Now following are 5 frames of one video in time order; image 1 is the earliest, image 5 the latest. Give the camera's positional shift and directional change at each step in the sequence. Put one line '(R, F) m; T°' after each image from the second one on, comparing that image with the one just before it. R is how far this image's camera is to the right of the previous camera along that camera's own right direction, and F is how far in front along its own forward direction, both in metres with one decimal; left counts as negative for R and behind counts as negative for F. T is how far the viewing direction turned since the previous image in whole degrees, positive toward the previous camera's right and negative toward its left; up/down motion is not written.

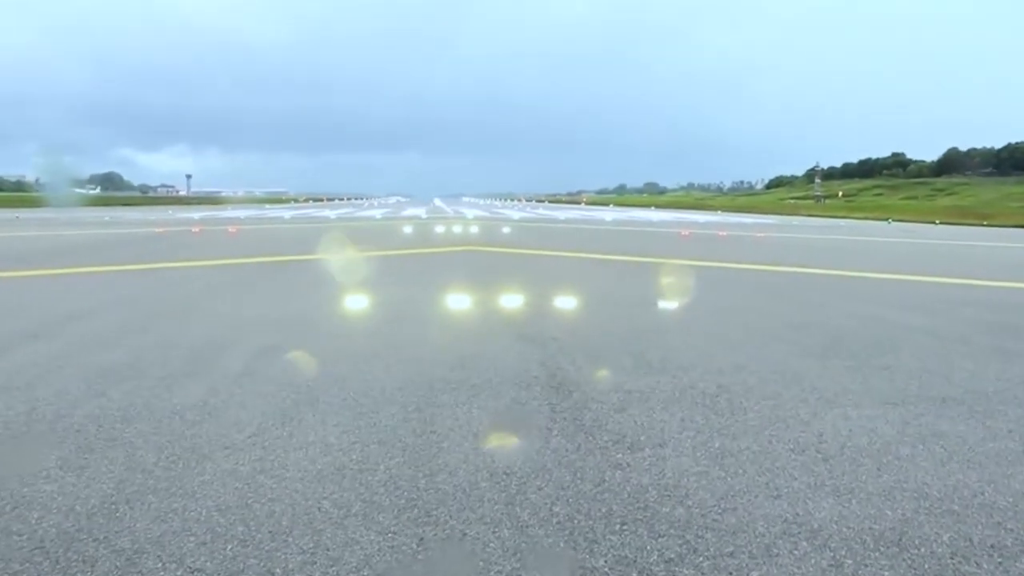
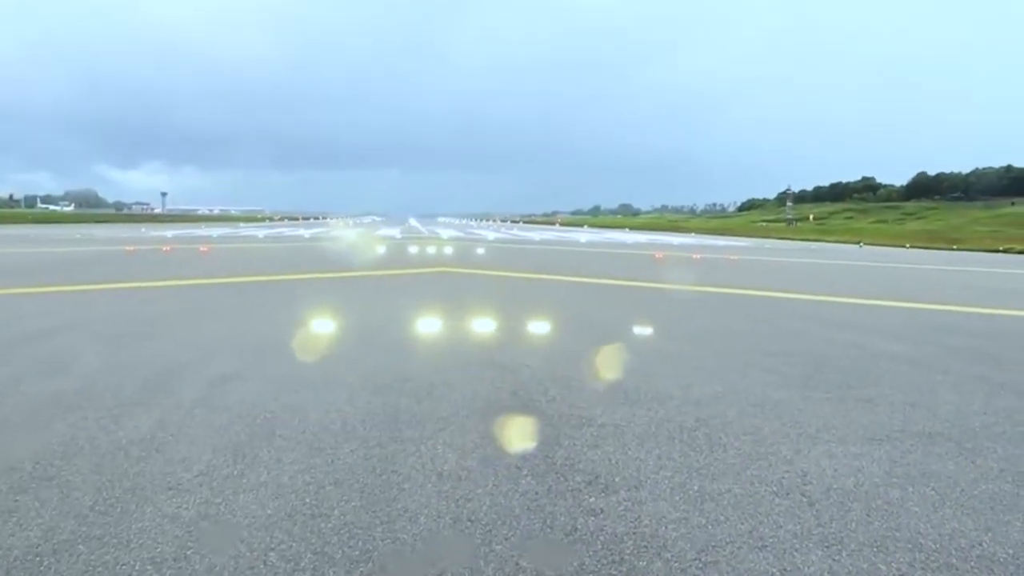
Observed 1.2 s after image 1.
(+0.1, +0.3) m; +2°
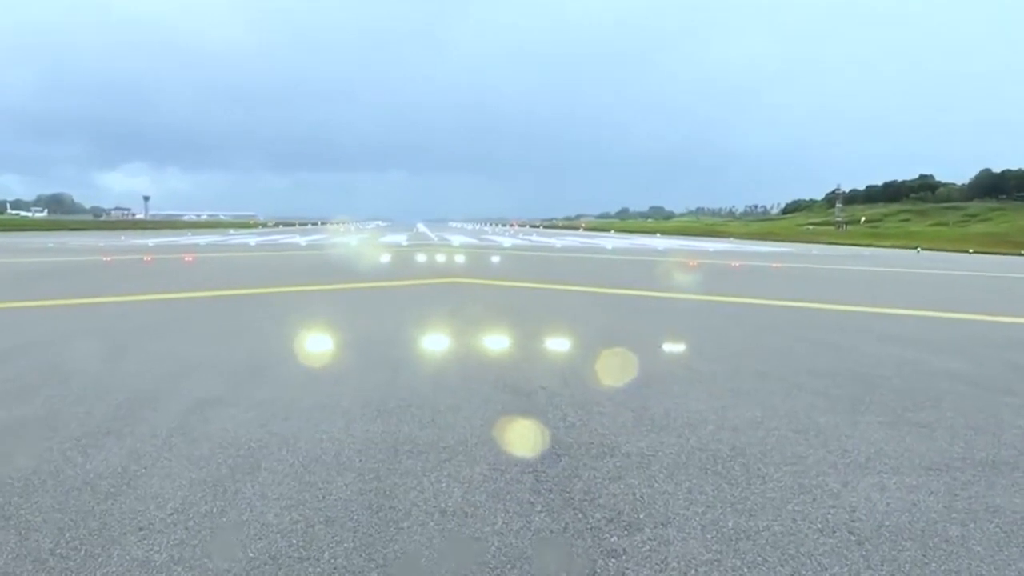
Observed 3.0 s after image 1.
(0.0, +0.6) m; -1°
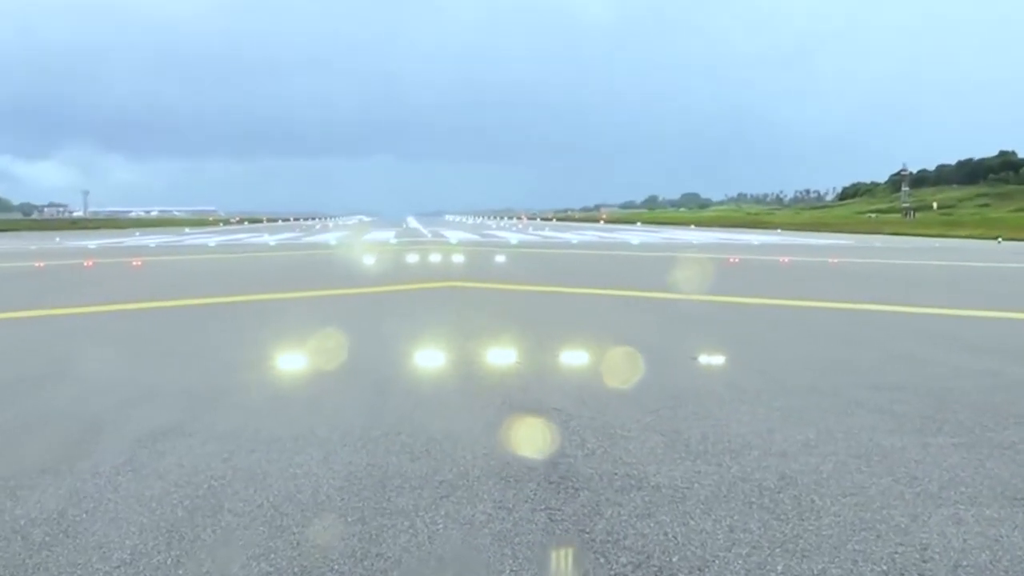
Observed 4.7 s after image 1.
(0.0, +0.8) m; -1°
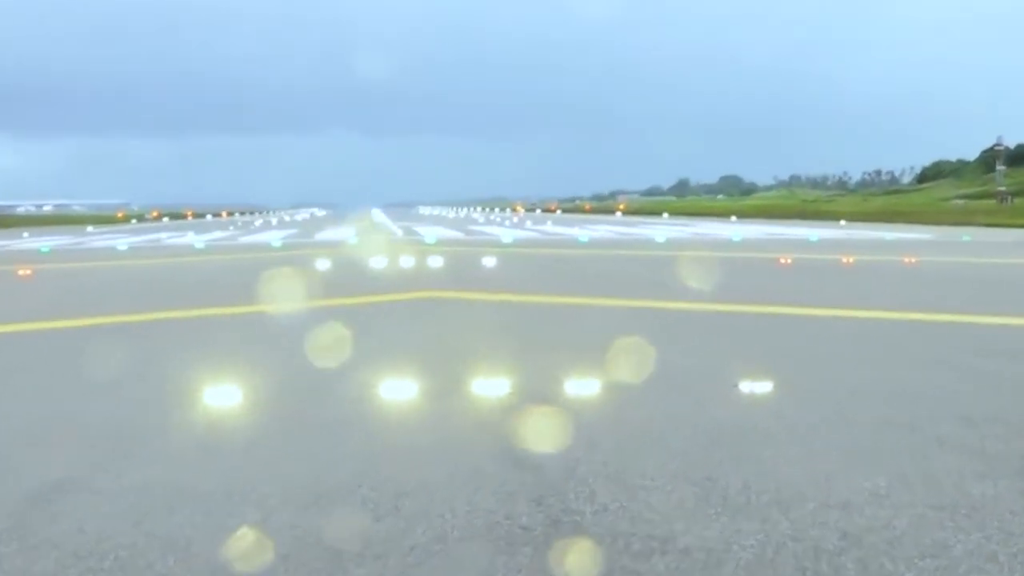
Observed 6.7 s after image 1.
(+0.1, +0.9) m; 0°
